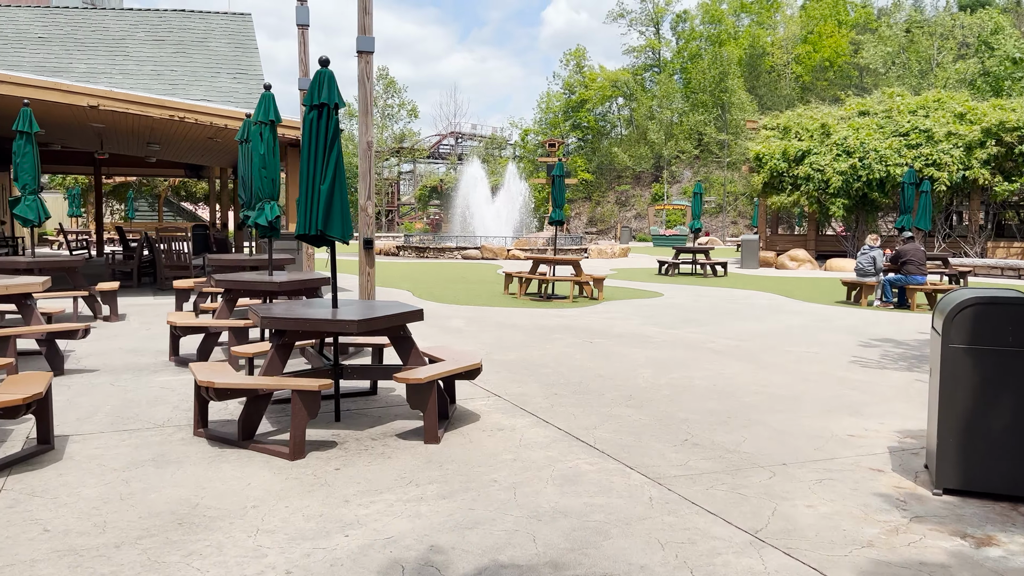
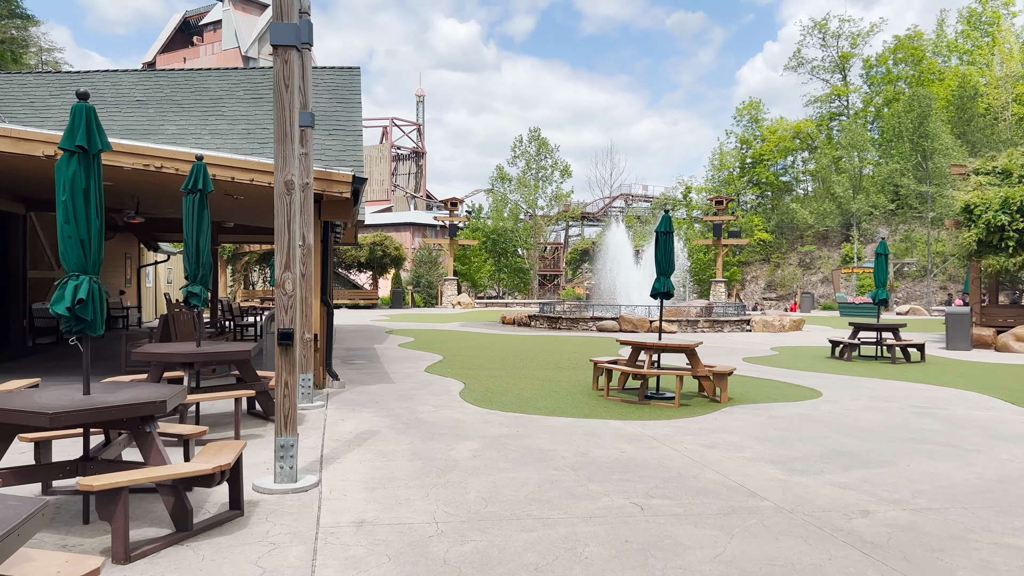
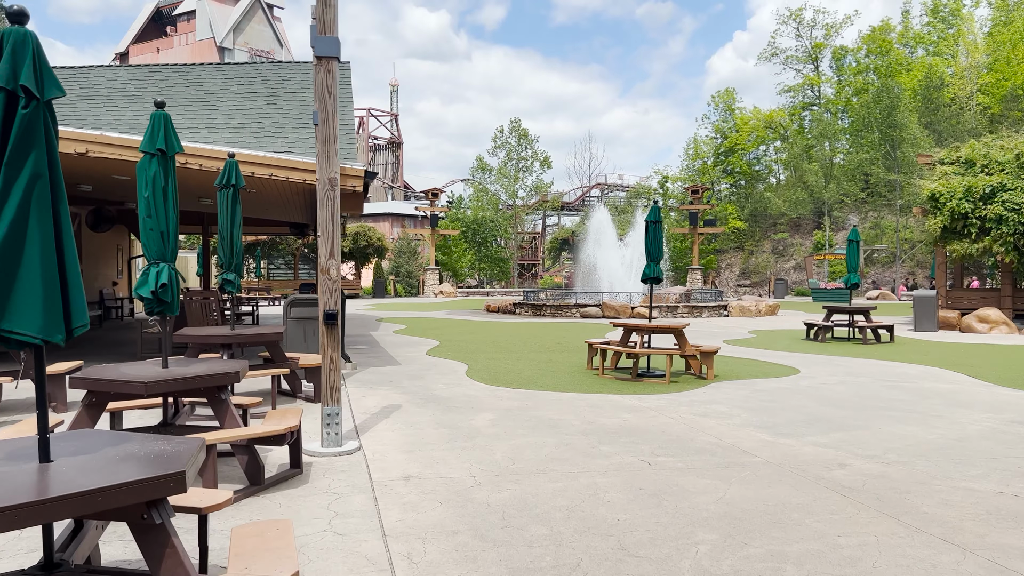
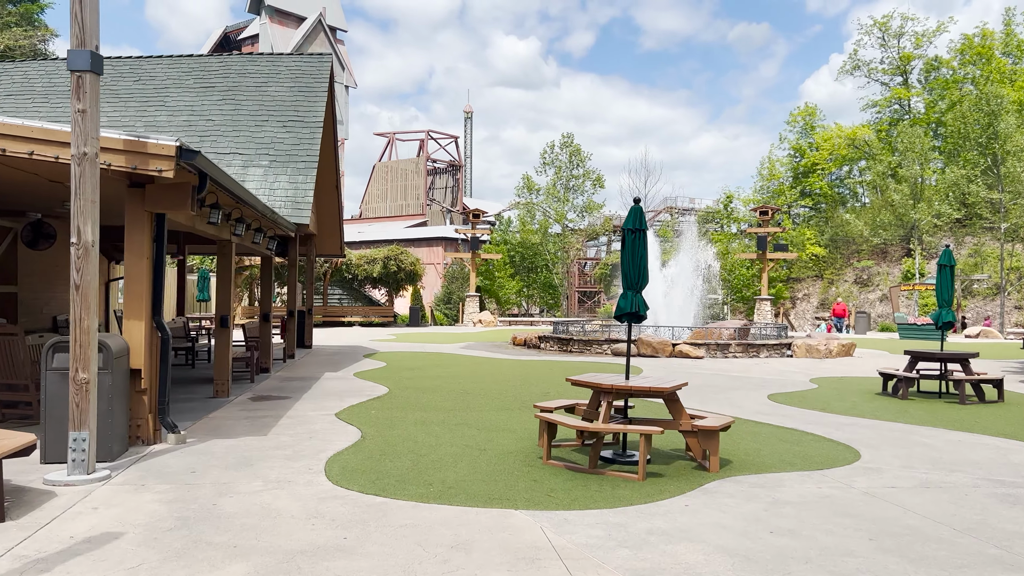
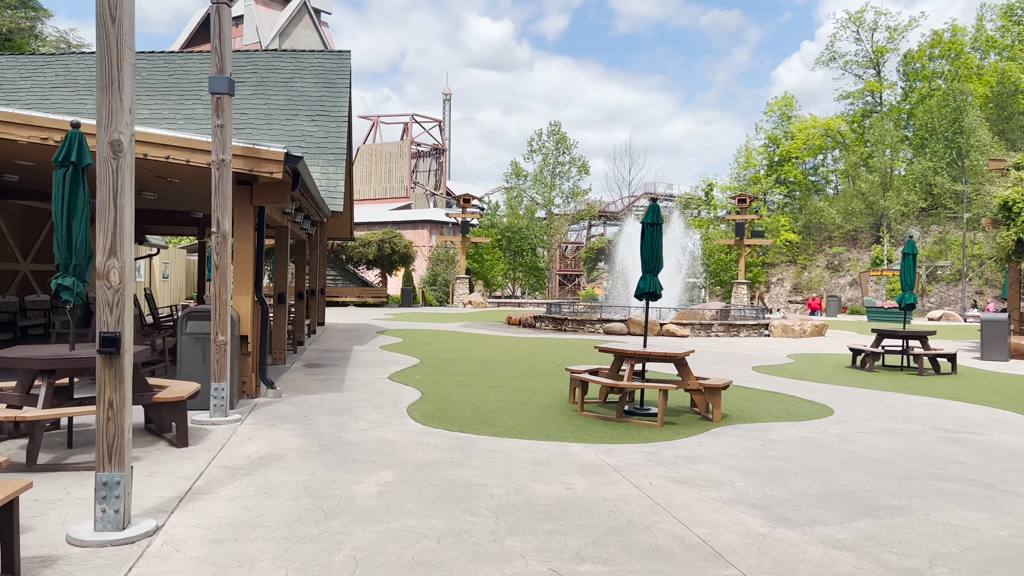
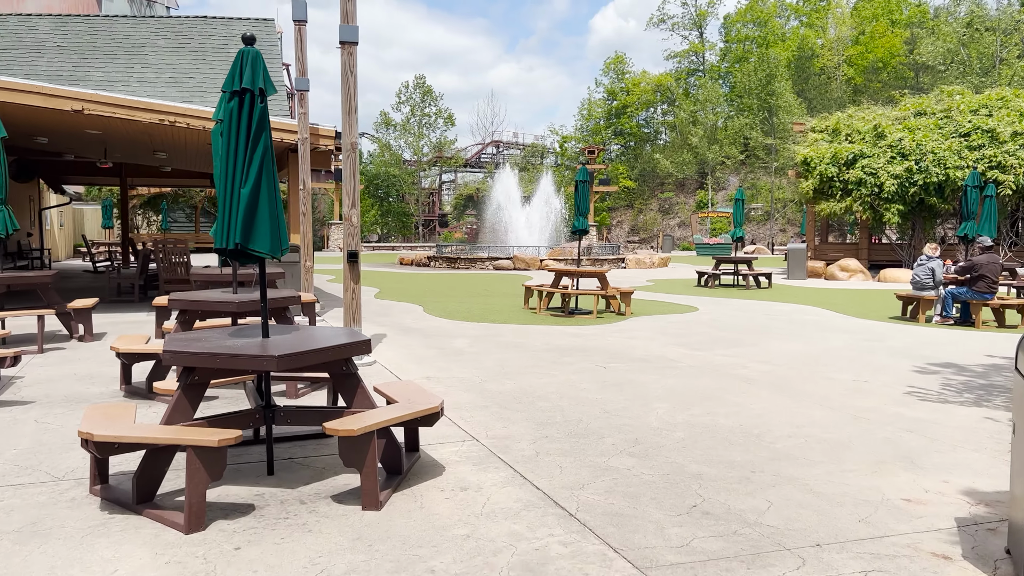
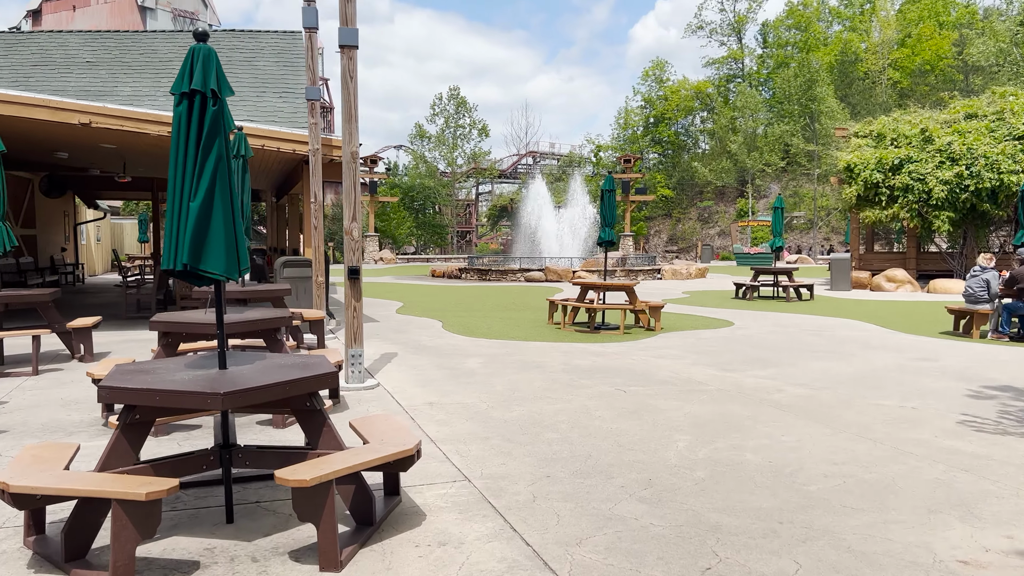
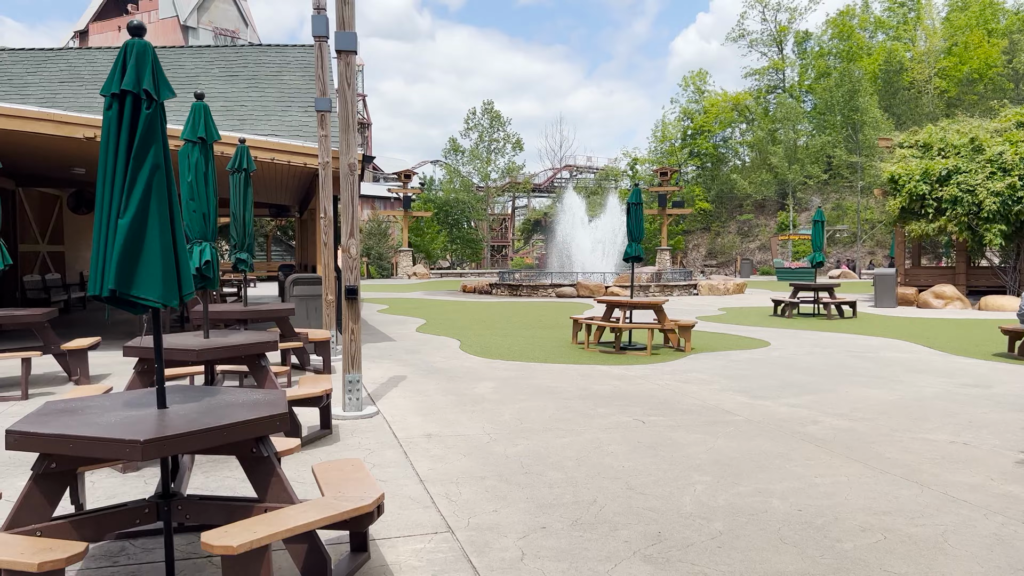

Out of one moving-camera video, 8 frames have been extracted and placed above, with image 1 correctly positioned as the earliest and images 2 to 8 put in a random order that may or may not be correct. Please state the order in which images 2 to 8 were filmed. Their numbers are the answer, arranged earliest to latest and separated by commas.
6, 7, 8, 3, 2, 5, 4
